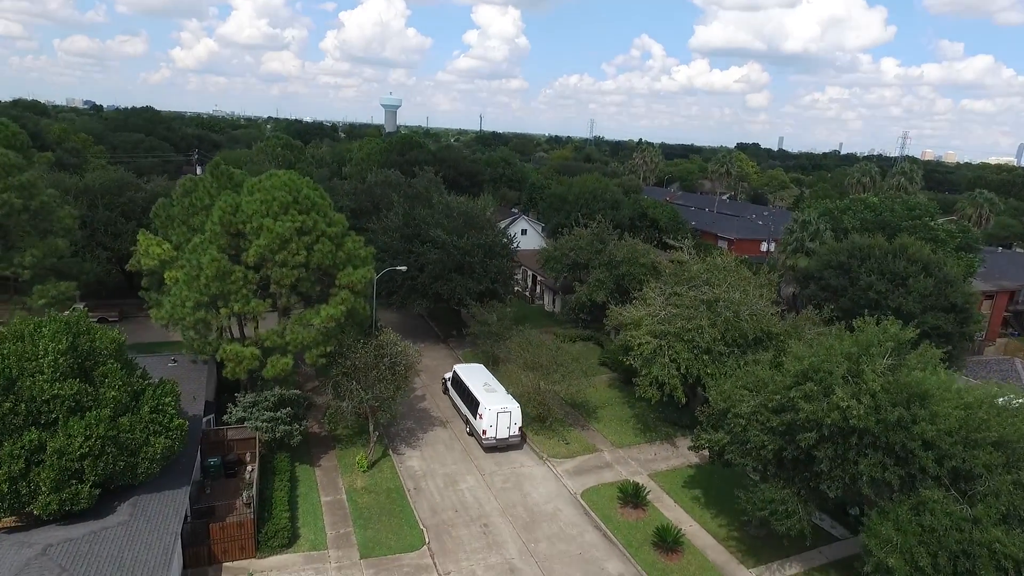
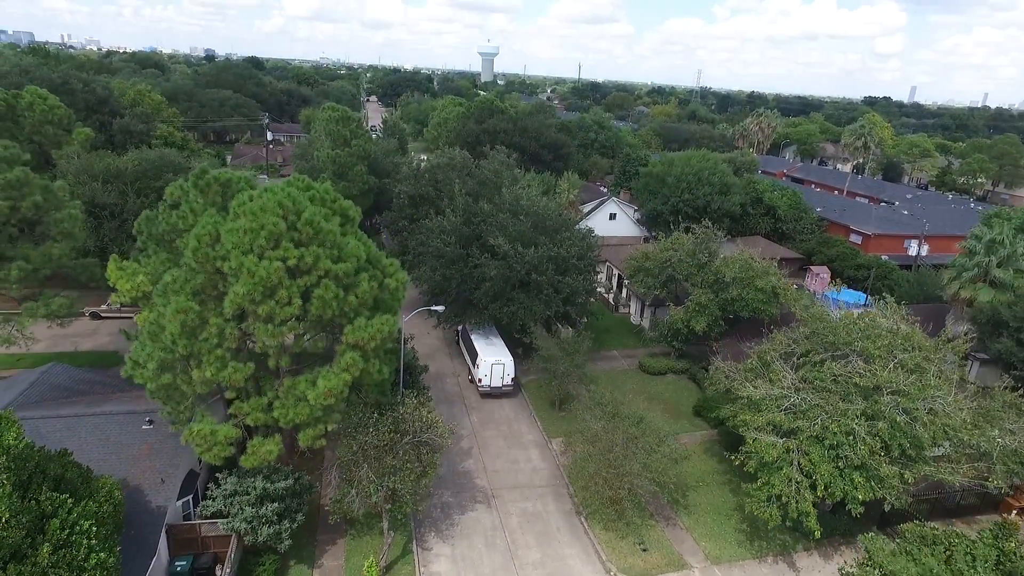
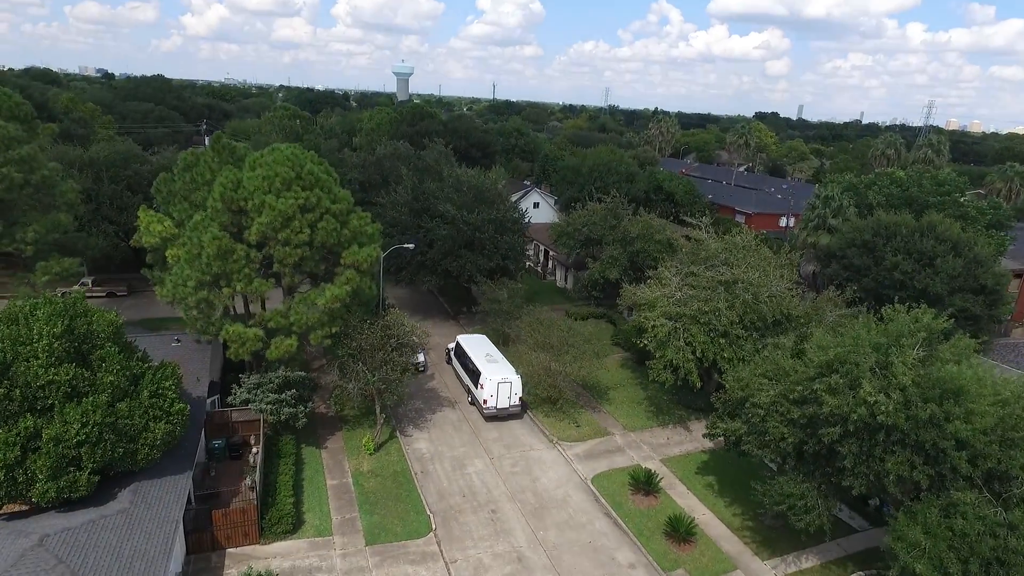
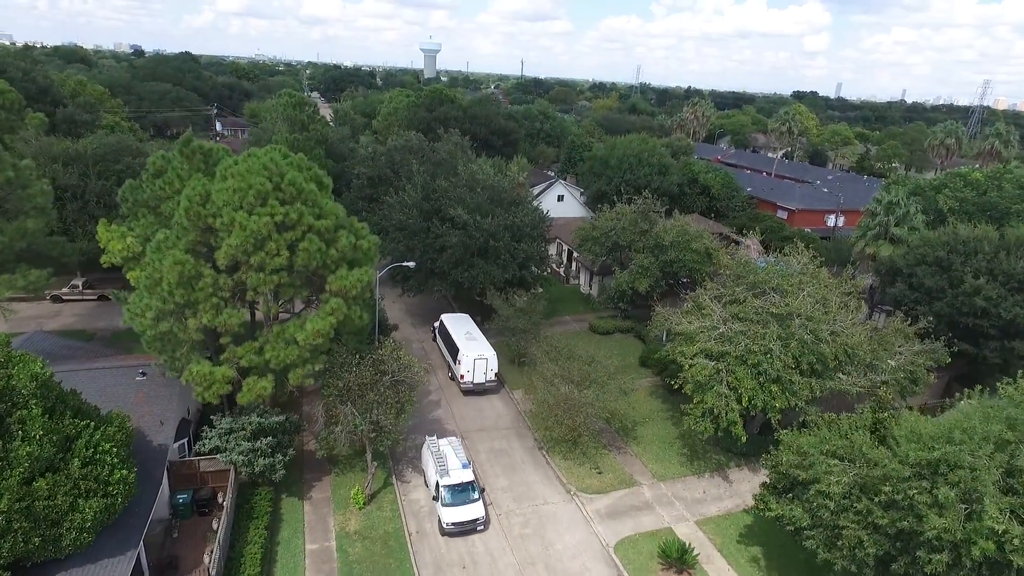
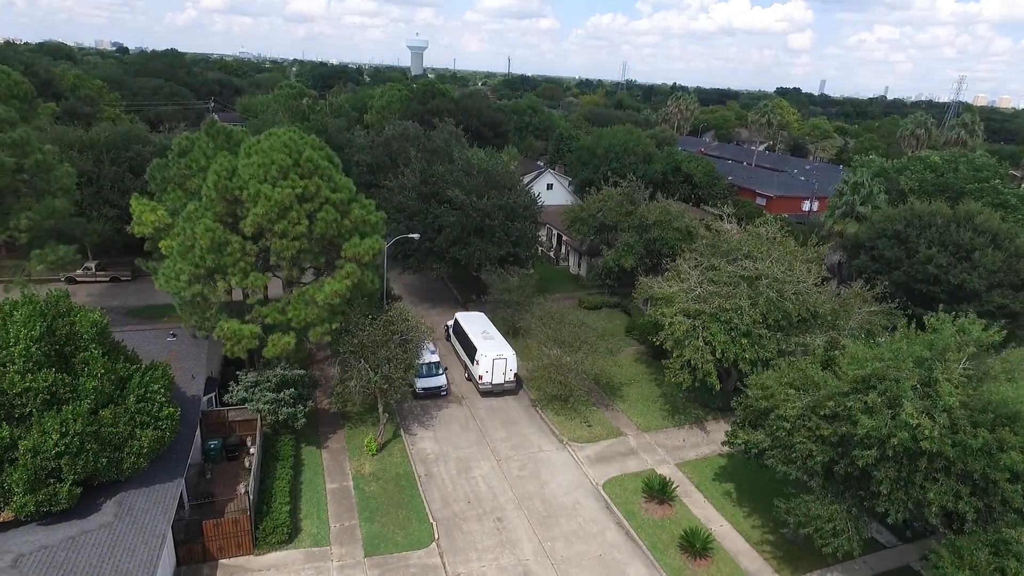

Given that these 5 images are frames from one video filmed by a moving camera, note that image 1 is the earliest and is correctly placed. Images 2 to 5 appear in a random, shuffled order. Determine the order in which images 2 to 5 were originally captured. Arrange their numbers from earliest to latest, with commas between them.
3, 5, 4, 2
